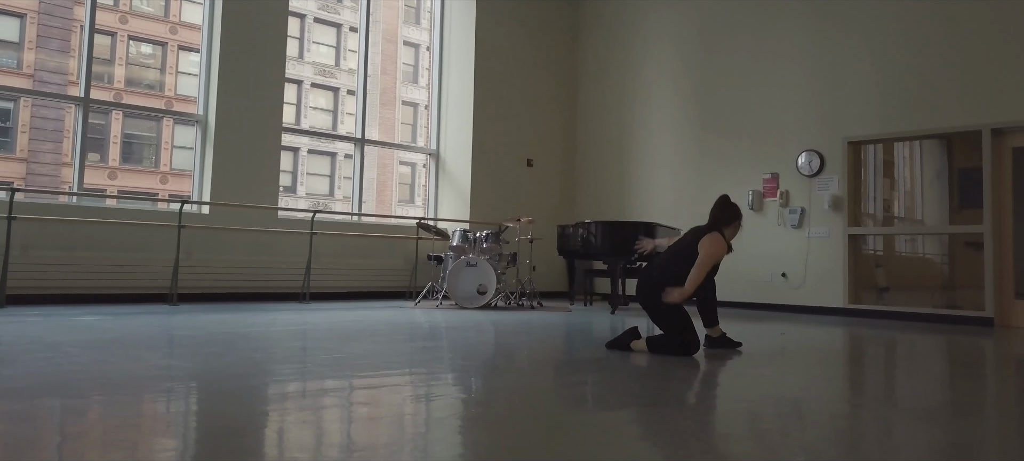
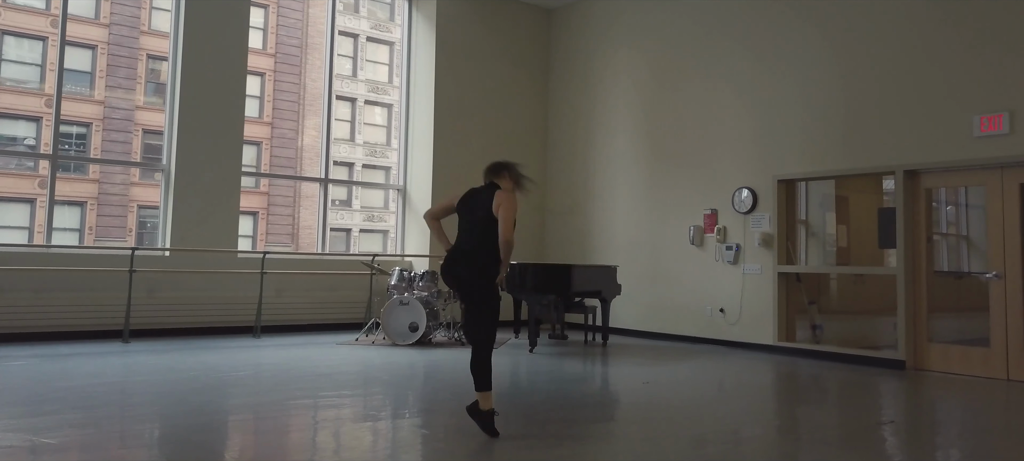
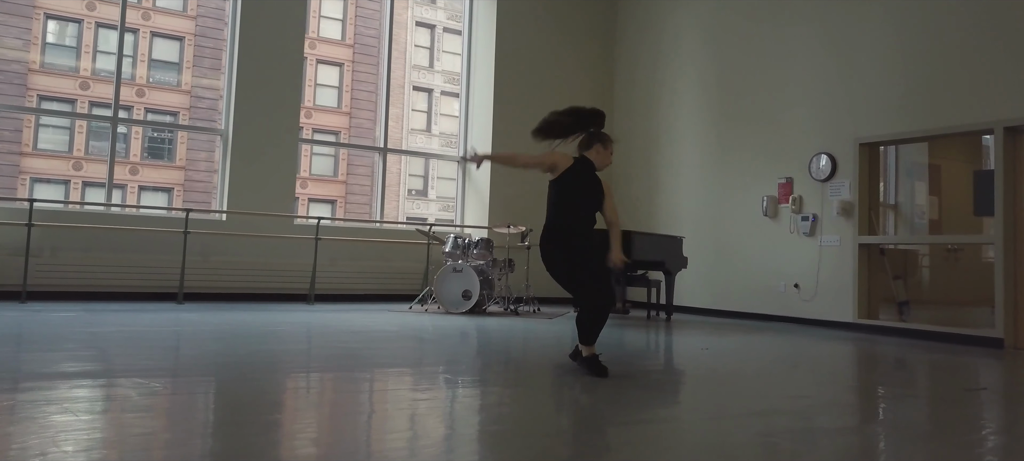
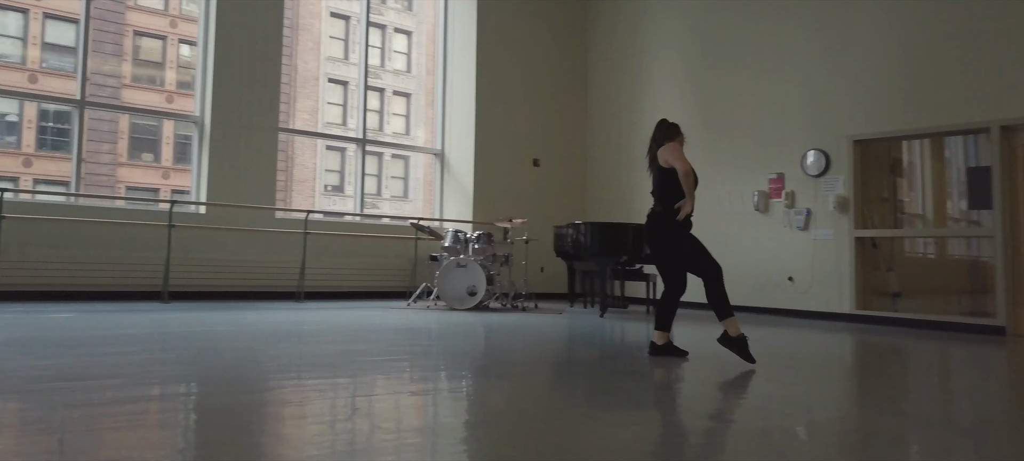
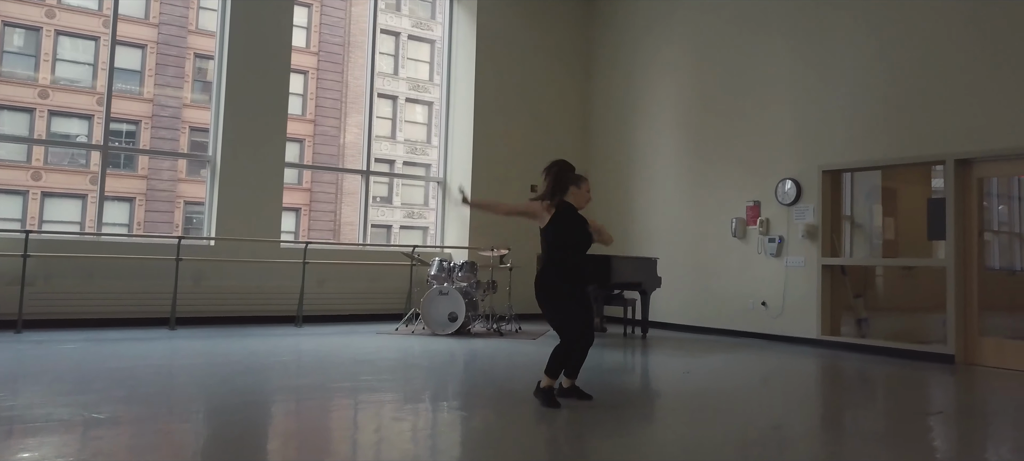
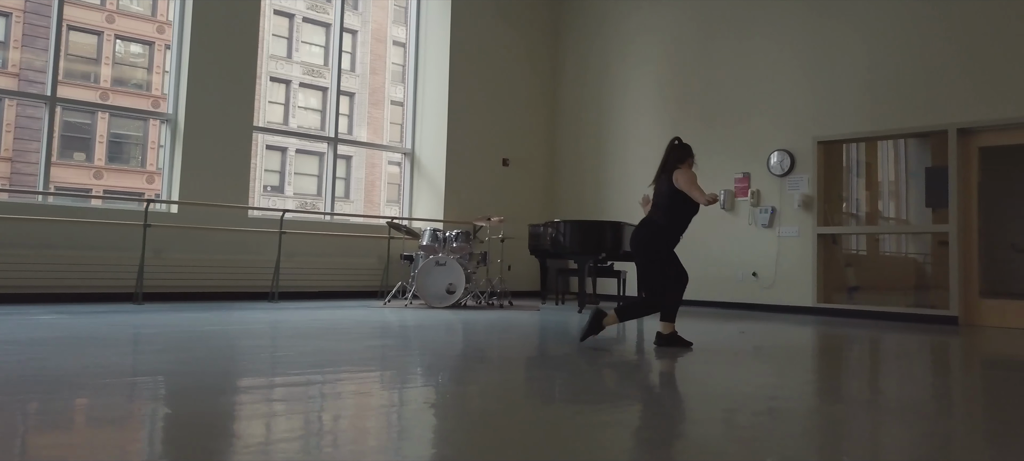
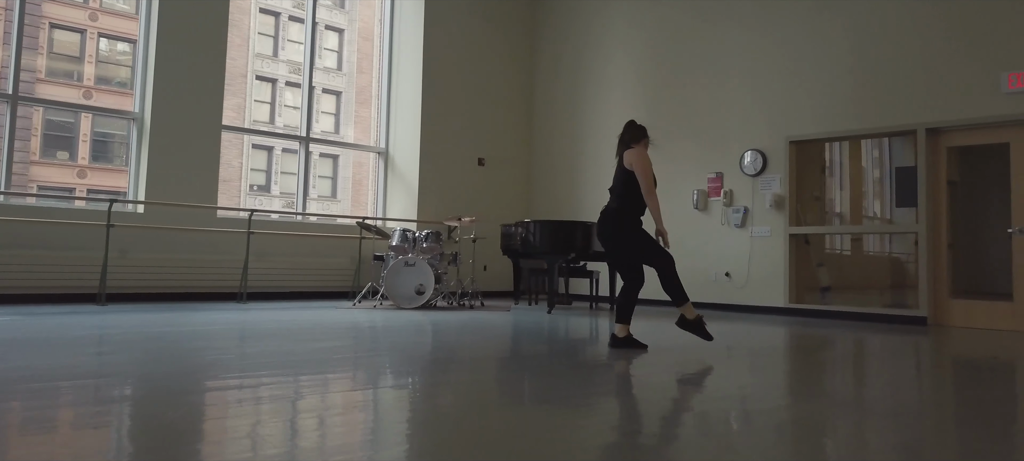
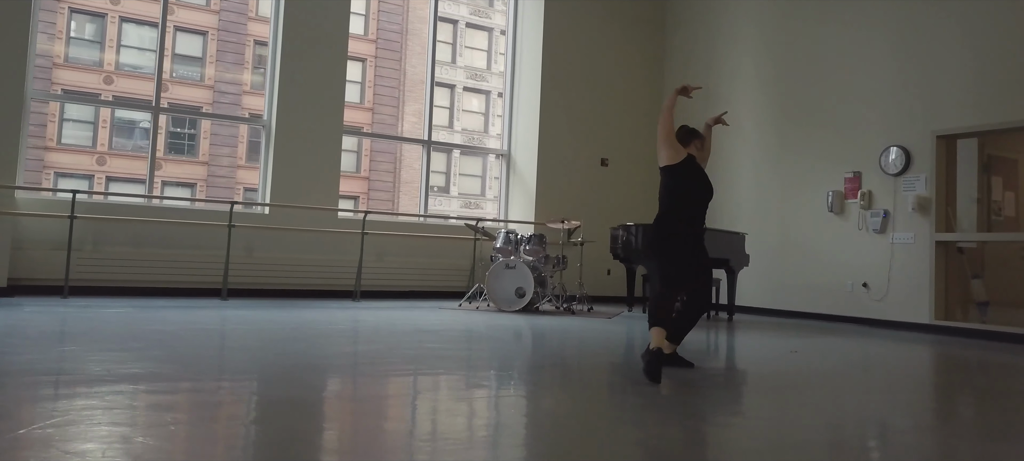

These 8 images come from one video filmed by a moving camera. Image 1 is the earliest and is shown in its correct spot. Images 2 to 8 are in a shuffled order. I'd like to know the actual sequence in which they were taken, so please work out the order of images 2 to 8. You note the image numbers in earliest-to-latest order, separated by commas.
6, 7, 4, 8, 3, 5, 2
